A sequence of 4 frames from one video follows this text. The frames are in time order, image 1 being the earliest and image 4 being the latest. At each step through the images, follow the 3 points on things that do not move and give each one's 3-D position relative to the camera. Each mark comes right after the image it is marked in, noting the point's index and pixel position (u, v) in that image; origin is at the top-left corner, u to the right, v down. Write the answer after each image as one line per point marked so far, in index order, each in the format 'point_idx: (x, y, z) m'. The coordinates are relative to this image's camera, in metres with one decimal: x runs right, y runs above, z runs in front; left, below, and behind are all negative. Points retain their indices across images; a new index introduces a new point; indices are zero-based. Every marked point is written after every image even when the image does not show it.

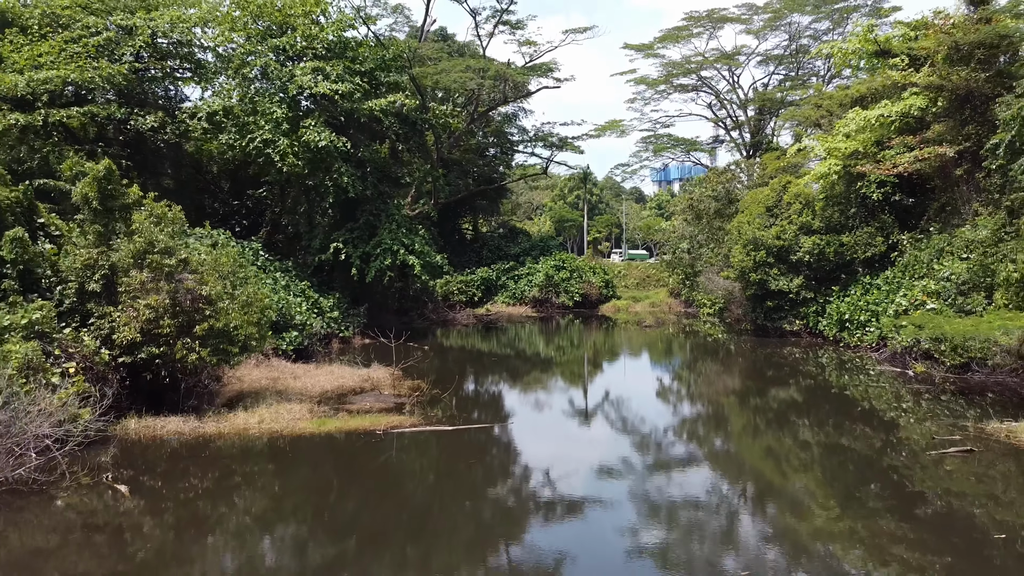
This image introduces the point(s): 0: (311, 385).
0: (-3.2, -1.6, +9.5) m
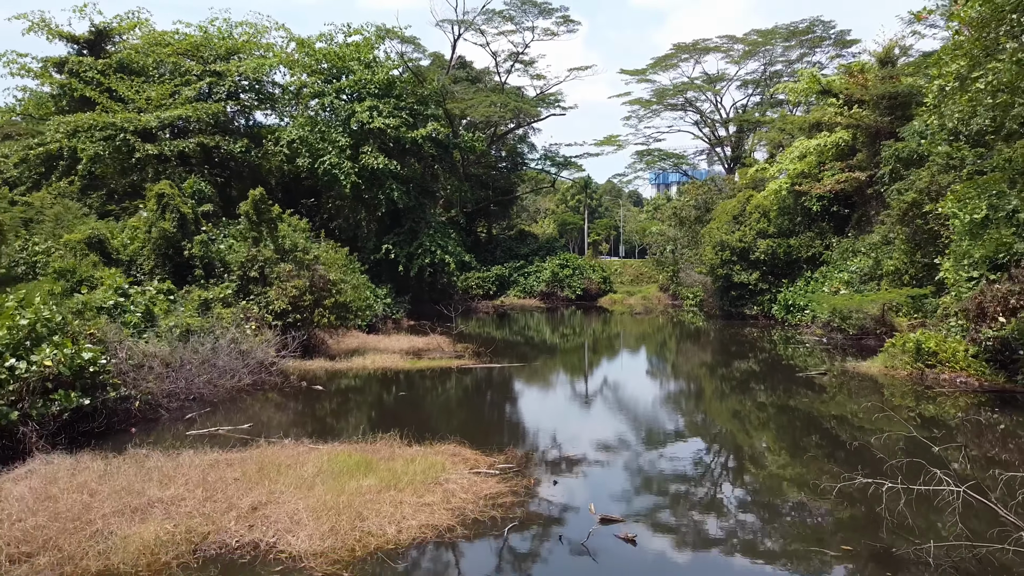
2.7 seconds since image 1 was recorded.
0: (-2.7, -1.3, +13.3) m
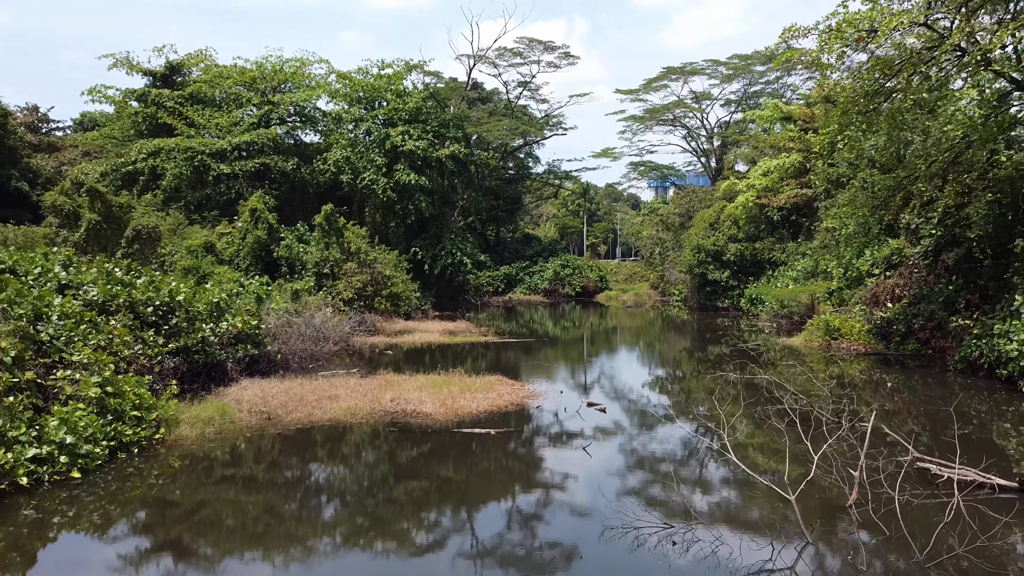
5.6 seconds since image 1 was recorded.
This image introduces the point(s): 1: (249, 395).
0: (-2.4, -1.2, +16.7) m
1: (-3.7, -1.5, +8.4) m
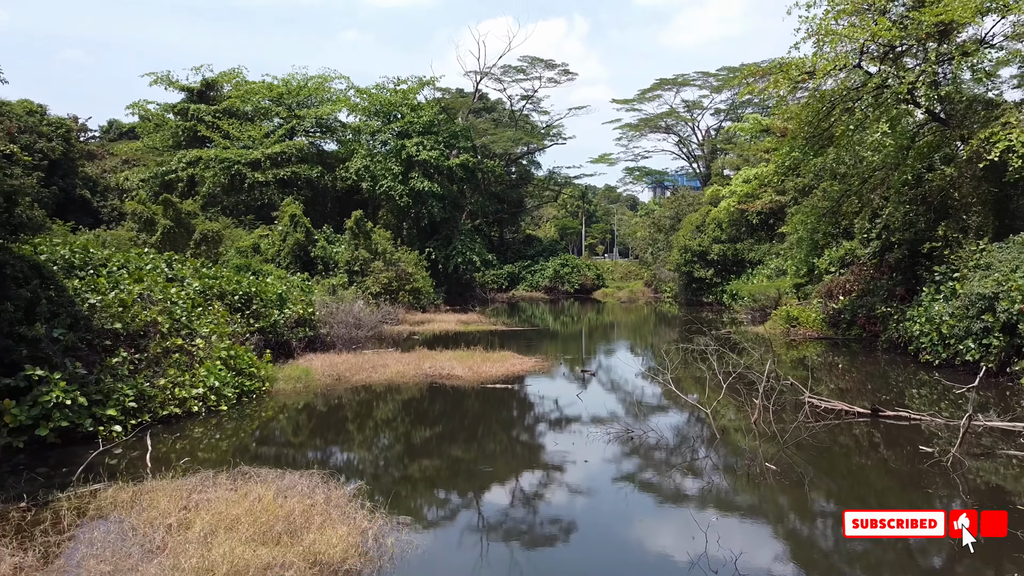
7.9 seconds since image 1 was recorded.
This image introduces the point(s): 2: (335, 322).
0: (-2.2, -1.0, +18.9) m
1: (-3.5, -1.4, +10.6) m
2: (-4.0, -0.8, +13.2) m
